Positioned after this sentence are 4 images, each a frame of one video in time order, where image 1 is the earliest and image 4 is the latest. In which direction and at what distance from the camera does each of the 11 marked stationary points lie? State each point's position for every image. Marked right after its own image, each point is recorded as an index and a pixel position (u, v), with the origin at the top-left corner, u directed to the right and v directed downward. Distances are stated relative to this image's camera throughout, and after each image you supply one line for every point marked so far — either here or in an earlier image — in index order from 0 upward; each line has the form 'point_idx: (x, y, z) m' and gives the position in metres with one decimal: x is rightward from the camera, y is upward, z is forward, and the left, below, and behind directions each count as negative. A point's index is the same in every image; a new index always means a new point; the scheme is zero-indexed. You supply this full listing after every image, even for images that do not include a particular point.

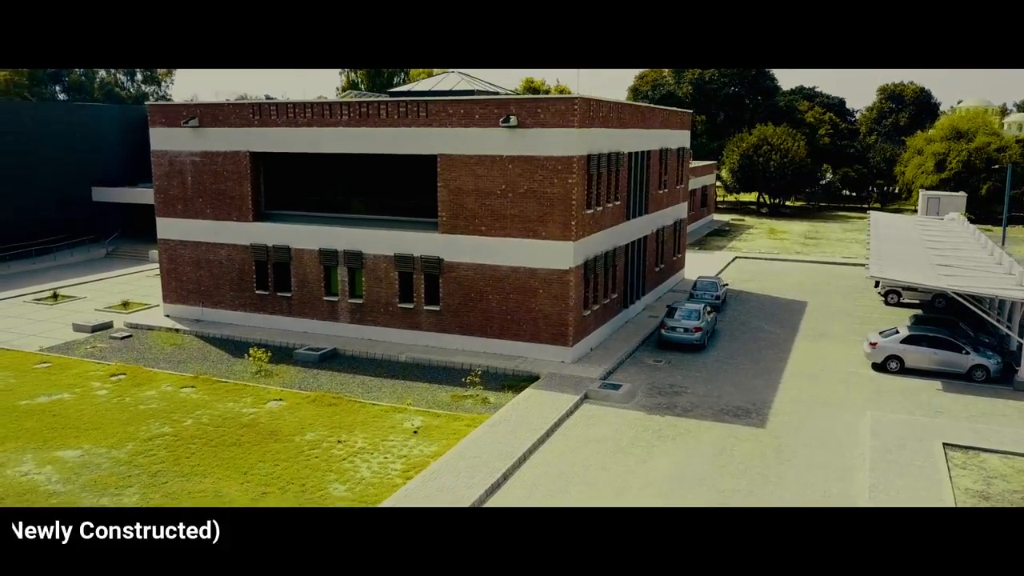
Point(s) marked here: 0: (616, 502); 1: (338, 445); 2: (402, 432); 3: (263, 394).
0: (+1.7, -3.6, +13.7) m
1: (-3.5, -3.1, +16.3) m
2: (-2.3, -2.9, +17.0) m
3: (-5.9, -2.5, +19.5) m
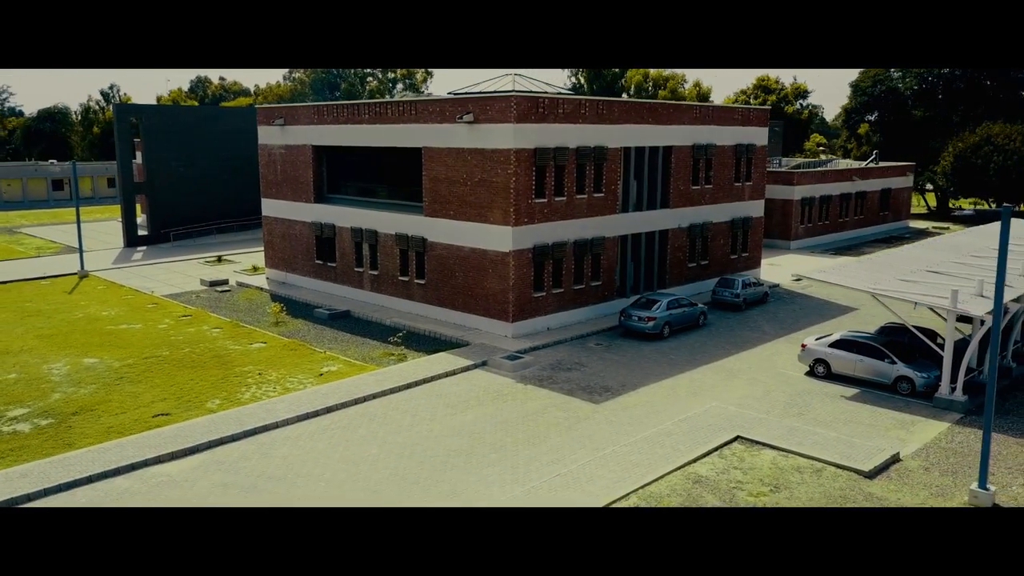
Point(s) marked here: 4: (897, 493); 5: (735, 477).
0: (-2.5, -3.0, +16.1) m
1: (-6.4, -2.2, +20.5) m
2: (-5.0, -2.1, +20.7) m
3: (-7.4, -1.4, +24.3) m
4: (+6.3, -3.4, +13.5) m
5: (+3.8, -3.2, +14.1) m
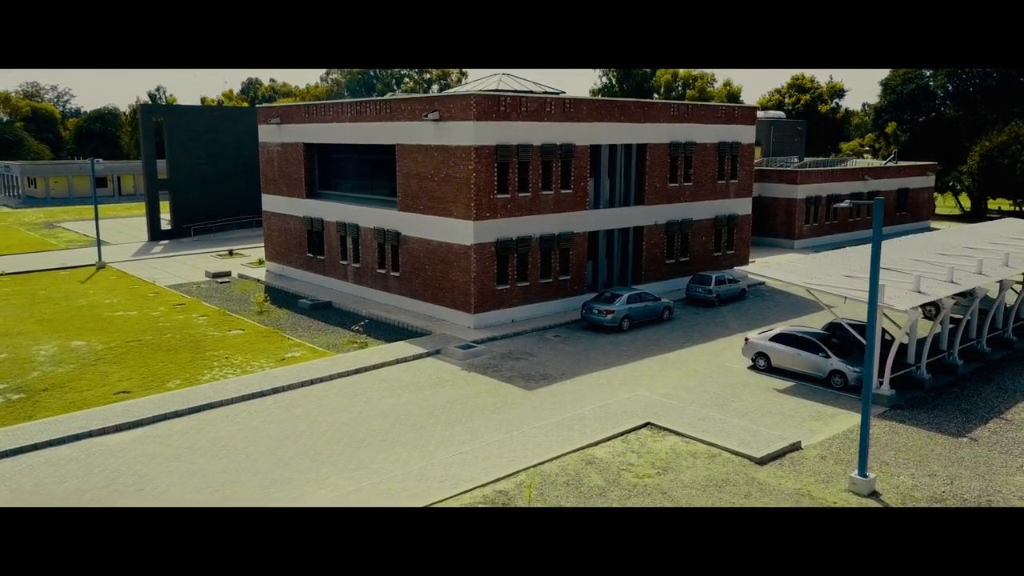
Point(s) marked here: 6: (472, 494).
0: (-4.1, -2.7, +17.0) m
1: (-7.6, -1.9, +21.7) m
2: (-6.2, -1.8, +21.8) m
3: (-8.4, -1.1, +25.5) m
4: (+4.5, -3.2, +13.9) m
5: (+2.1, -3.0, +14.6) m
6: (-0.6, -3.3, +13.2) m
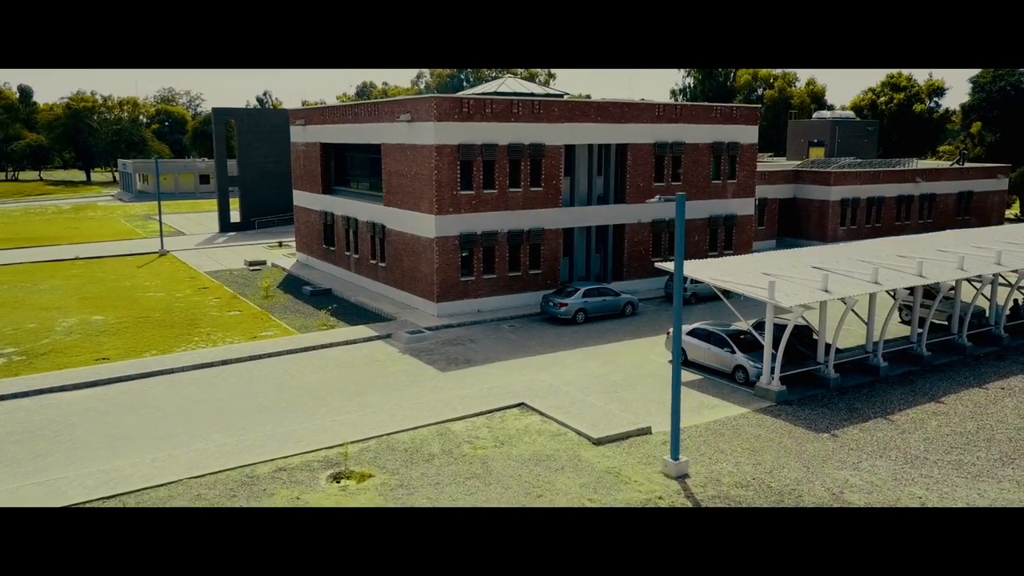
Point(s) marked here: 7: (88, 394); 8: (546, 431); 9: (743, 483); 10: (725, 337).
0: (-6.3, -2.3, +19.2) m
1: (-9.1, -1.4, +24.3) m
2: (-7.7, -1.4, +24.2) m
3: (-9.3, -0.6, +28.2) m
4: (+1.7, -3.0, +14.7) m
5: (-0.6, -2.8, +15.8) m
6: (-3.5, -3.0, +14.8) m
7: (-9.7, -2.4, +18.9) m
8: (+0.7, -2.7, +15.9) m
9: (+3.9, -3.3, +13.8) m
10: (+5.1, -1.2, +19.6) m
